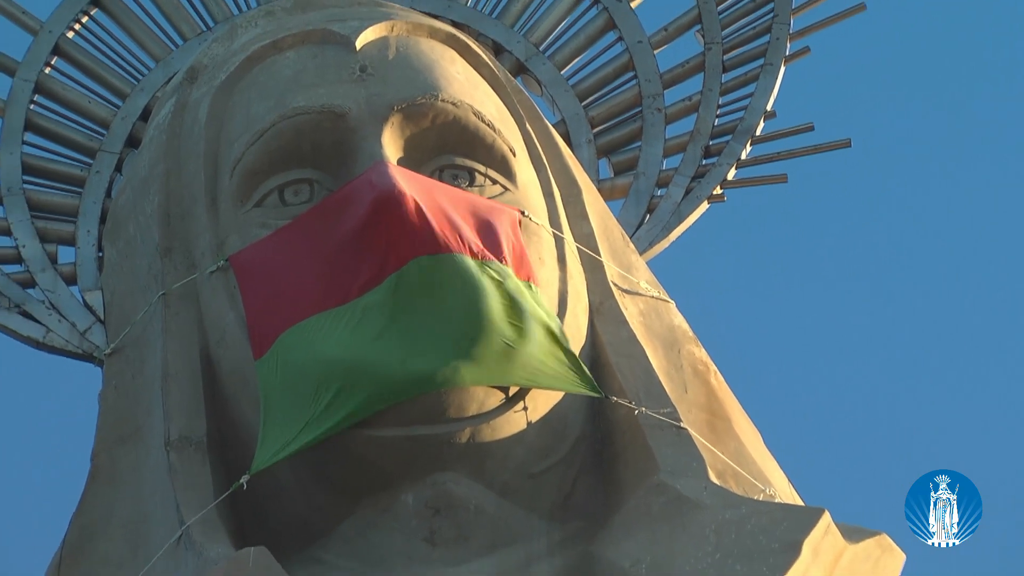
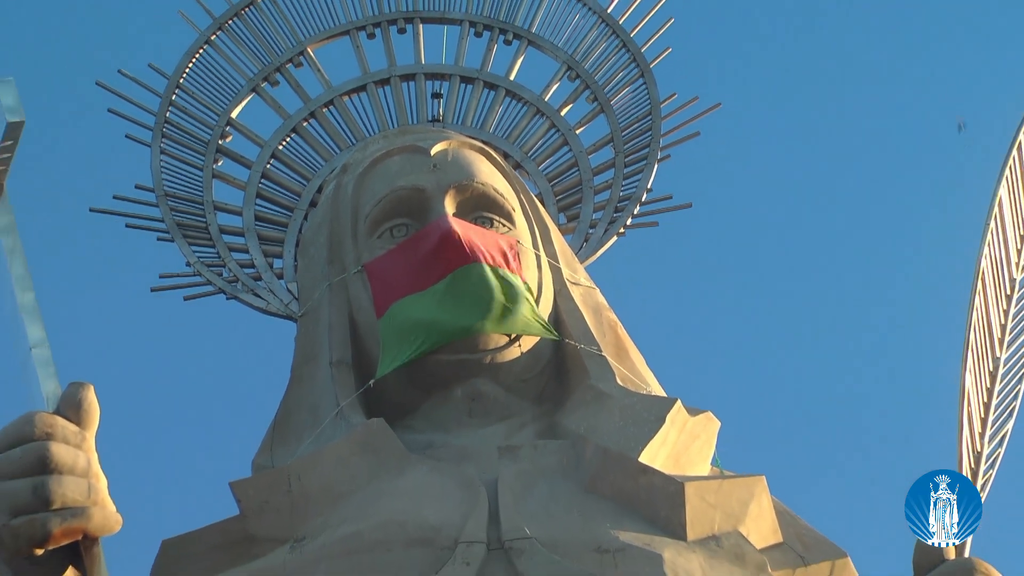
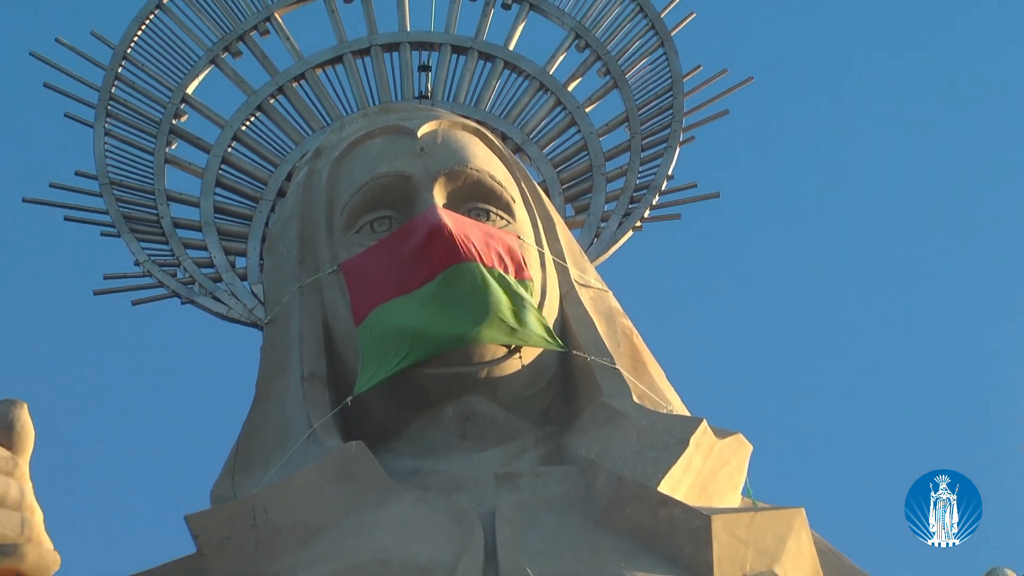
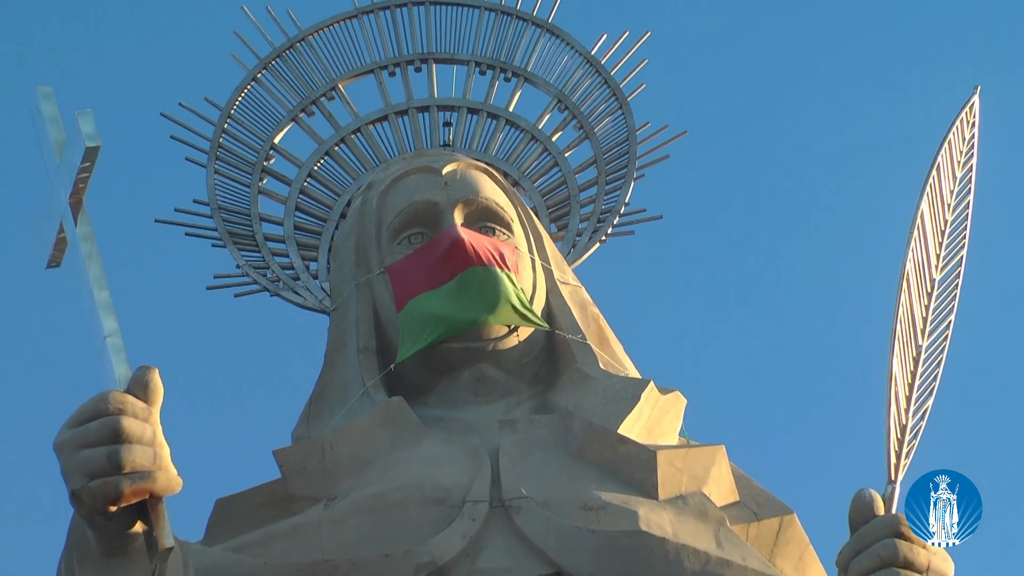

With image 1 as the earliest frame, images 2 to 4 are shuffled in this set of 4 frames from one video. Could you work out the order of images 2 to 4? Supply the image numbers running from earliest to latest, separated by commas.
3, 2, 4
